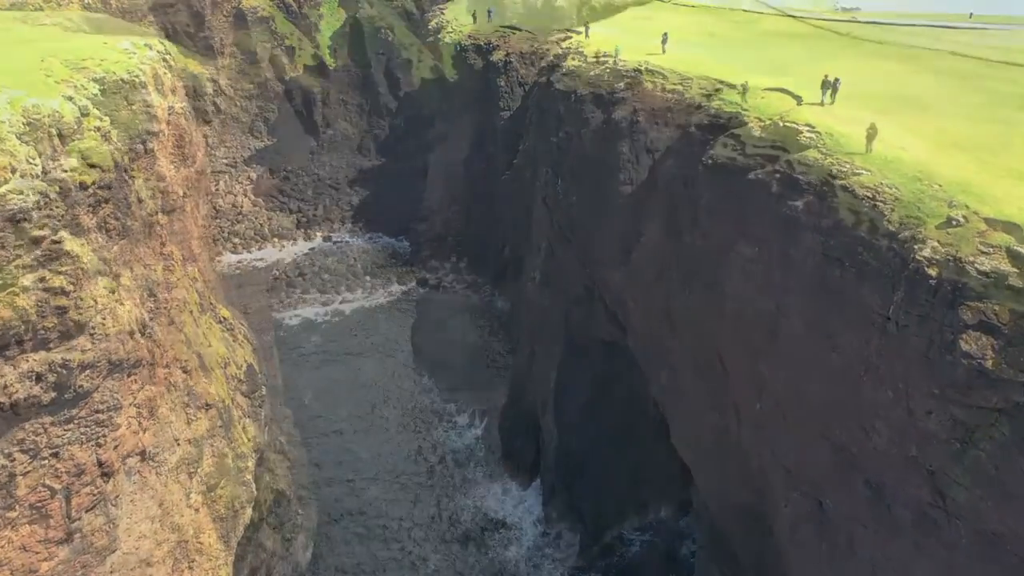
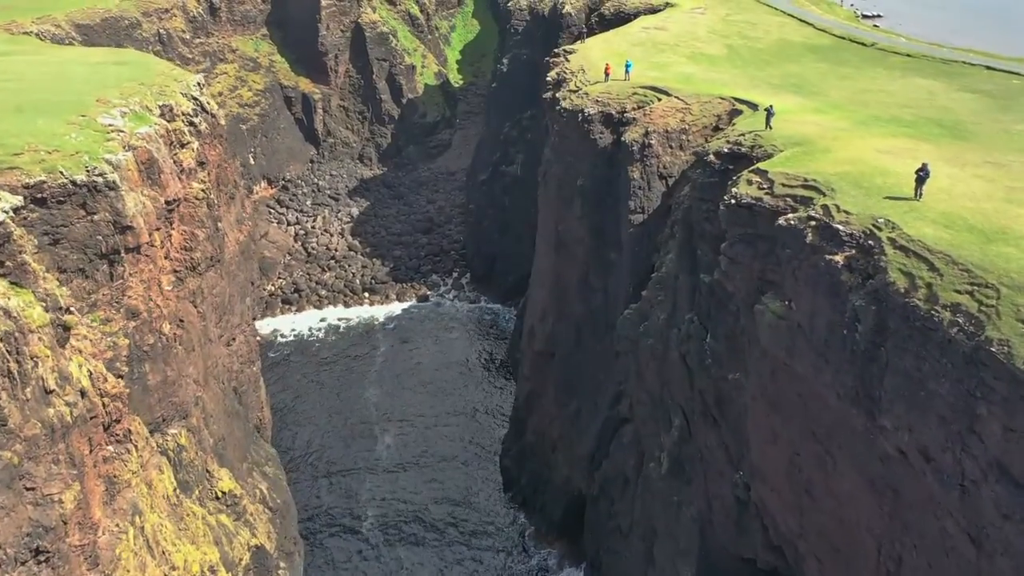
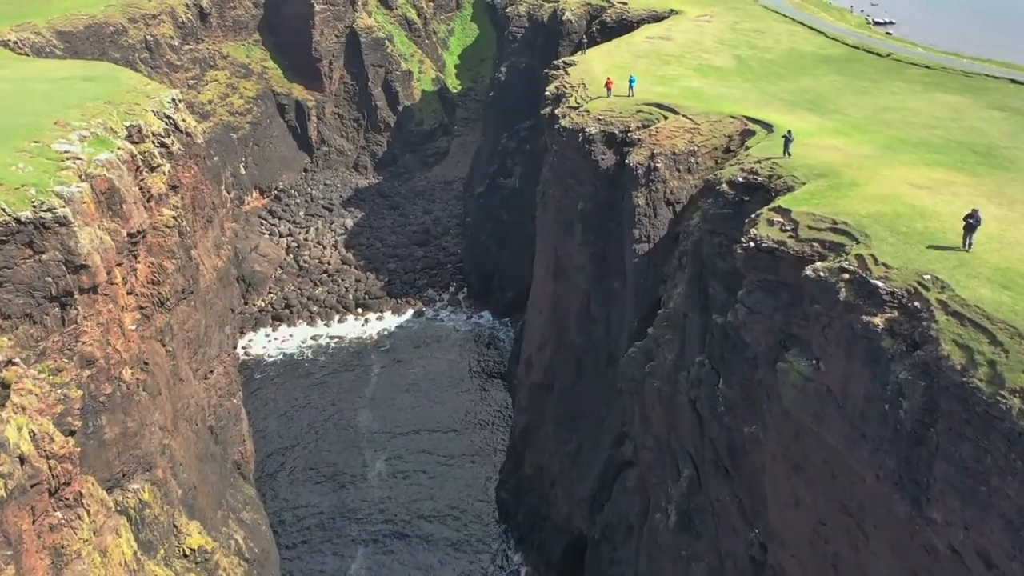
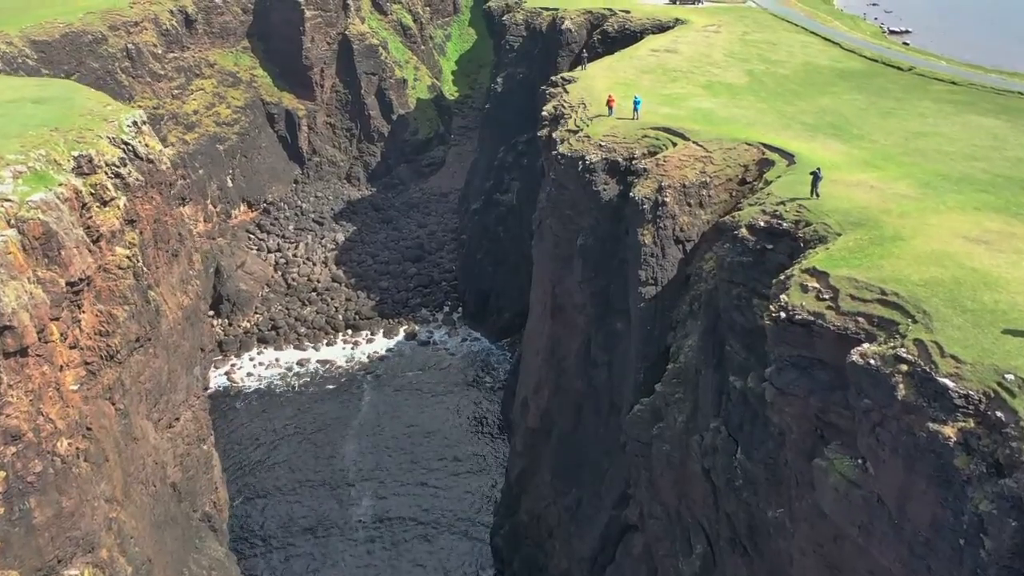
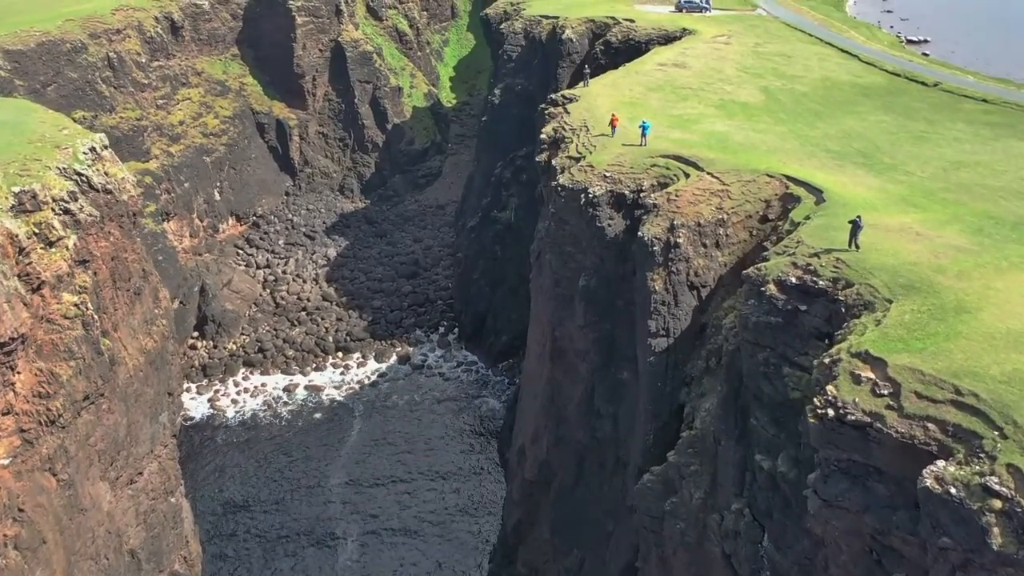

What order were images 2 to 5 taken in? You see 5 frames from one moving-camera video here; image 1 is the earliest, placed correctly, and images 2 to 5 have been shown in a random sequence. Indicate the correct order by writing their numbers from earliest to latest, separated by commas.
2, 3, 4, 5
